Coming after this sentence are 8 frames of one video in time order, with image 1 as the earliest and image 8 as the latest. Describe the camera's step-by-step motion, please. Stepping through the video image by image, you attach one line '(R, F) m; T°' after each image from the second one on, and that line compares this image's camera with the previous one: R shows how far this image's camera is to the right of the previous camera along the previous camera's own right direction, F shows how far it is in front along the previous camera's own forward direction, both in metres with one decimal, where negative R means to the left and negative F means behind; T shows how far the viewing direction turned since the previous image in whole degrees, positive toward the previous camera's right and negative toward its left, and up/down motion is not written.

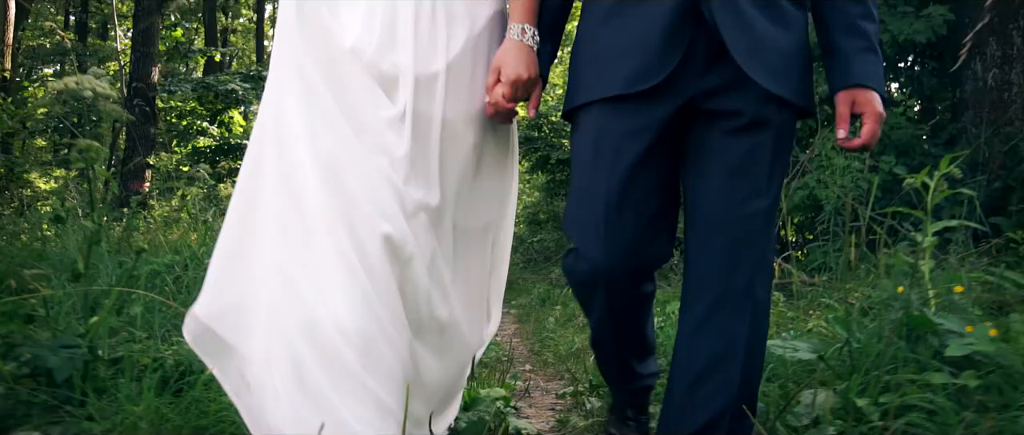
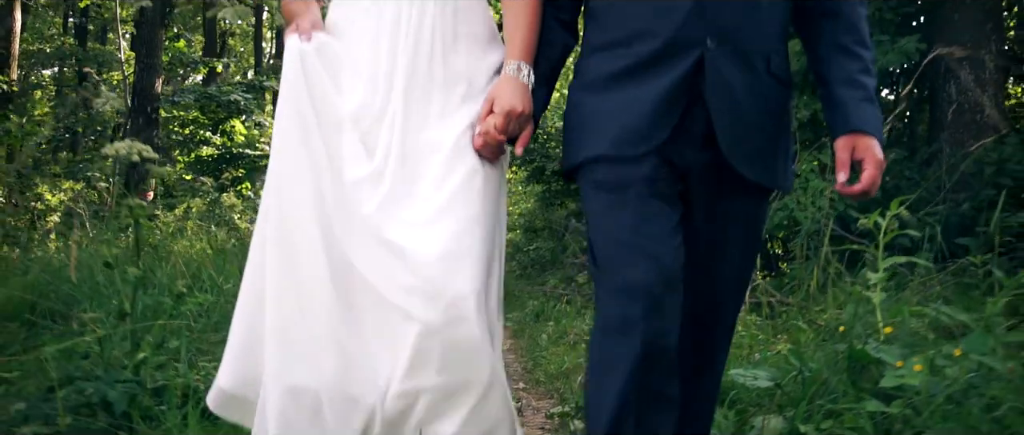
(0.0, -0.3) m; 0°
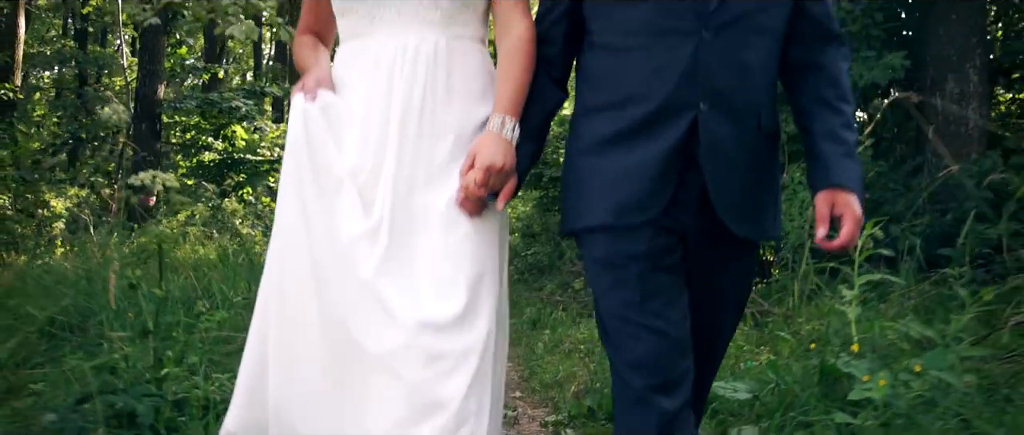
(0.0, -0.2) m; 0°
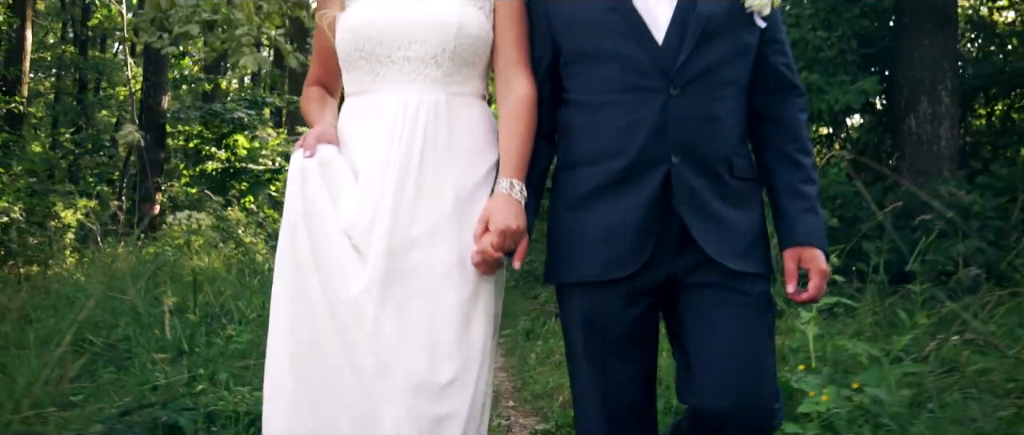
(0.0, -0.4) m; 0°
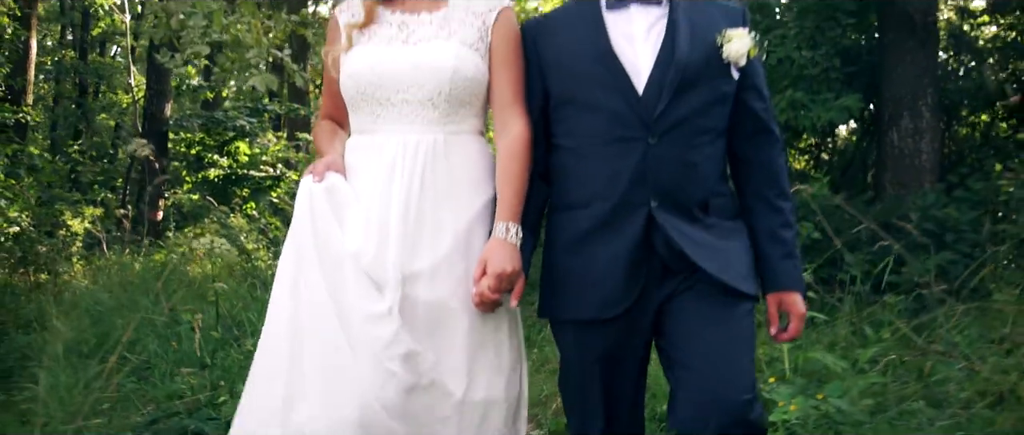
(0.0, -0.3) m; 0°
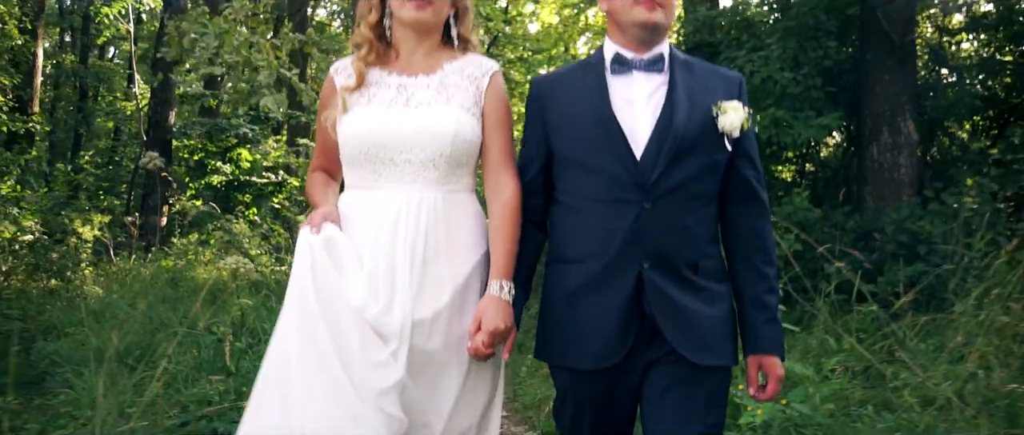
(0.0, -0.4) m; 0°
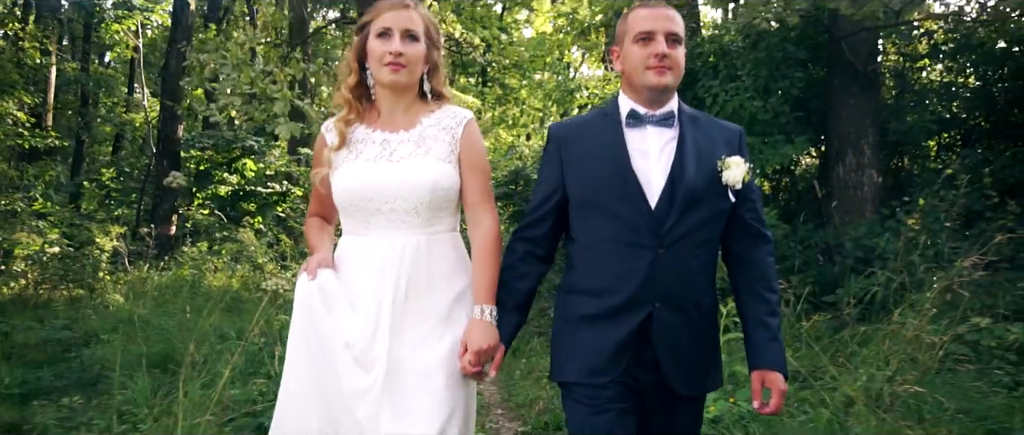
(0.0, -0.7) m; 0°
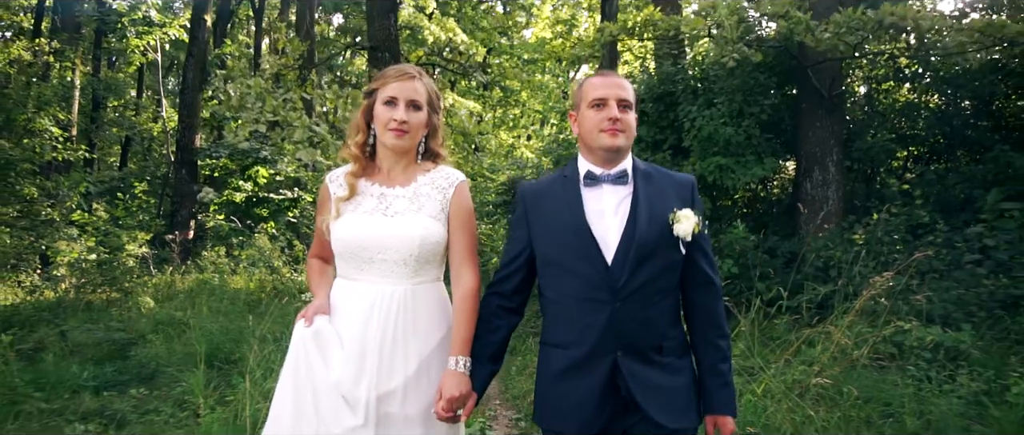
(0.0, -1.0) m; 0°
